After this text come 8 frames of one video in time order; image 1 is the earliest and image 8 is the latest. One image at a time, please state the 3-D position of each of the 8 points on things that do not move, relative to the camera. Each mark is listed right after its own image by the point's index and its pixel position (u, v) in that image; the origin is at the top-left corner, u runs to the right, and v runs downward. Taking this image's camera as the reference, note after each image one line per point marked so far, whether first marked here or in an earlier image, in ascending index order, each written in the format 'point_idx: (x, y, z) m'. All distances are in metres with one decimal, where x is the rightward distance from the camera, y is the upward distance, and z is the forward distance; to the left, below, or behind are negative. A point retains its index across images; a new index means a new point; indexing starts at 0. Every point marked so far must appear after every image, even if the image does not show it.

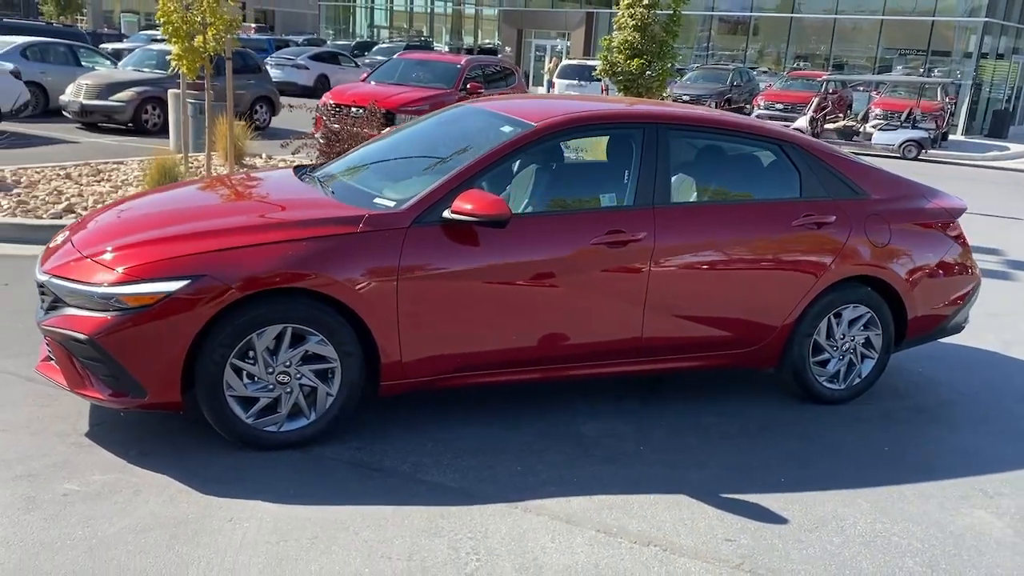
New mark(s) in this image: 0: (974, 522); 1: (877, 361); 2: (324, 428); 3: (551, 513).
0: (+2.1, -1.1, +3.9) m
1: (+2.3, -0.5, +5.3) m
2: (-0.9, -0.7, +4.2) m
3: (+0.2, -1.0, +3.7) m
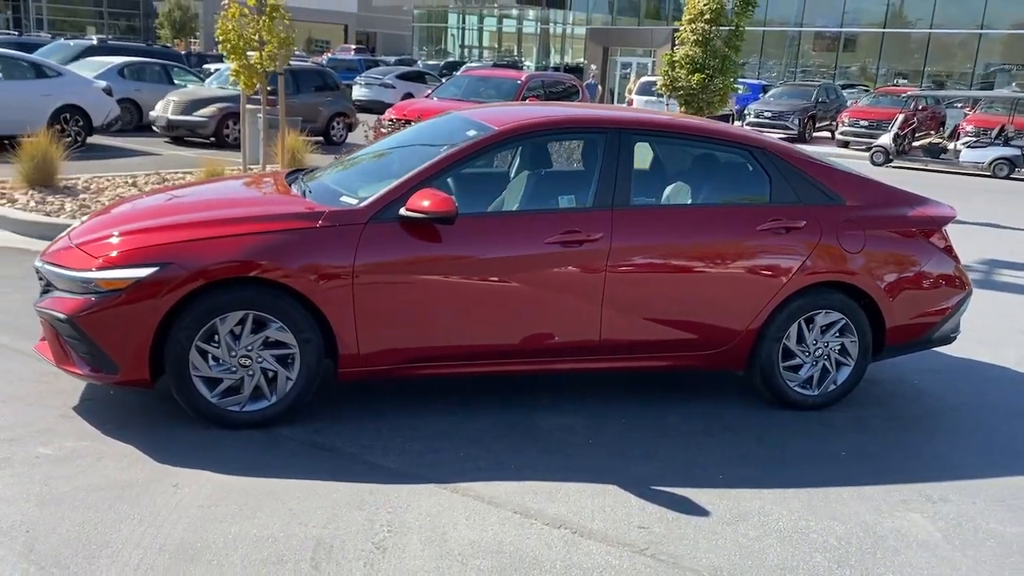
0: (+1.7, -1.1, +3.9) m
1: (+2.1, -0.5, +5.3) m
2: (-1.2, -0.6, +4.5) m
3: (-0.2, -0.9, +3.9) m
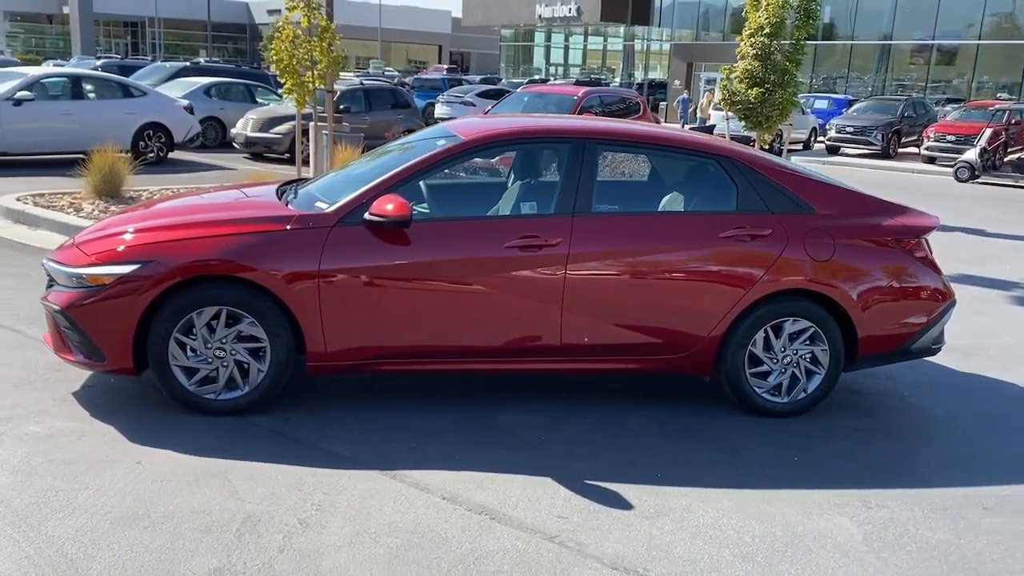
0: (+1.4, -1.1, +3.9) m
1: (+1.9, -0.6, +5.3) m
2: (-1.4, -0.6, +4.8) m
3: (-0.5, -0.9, +4.1) m
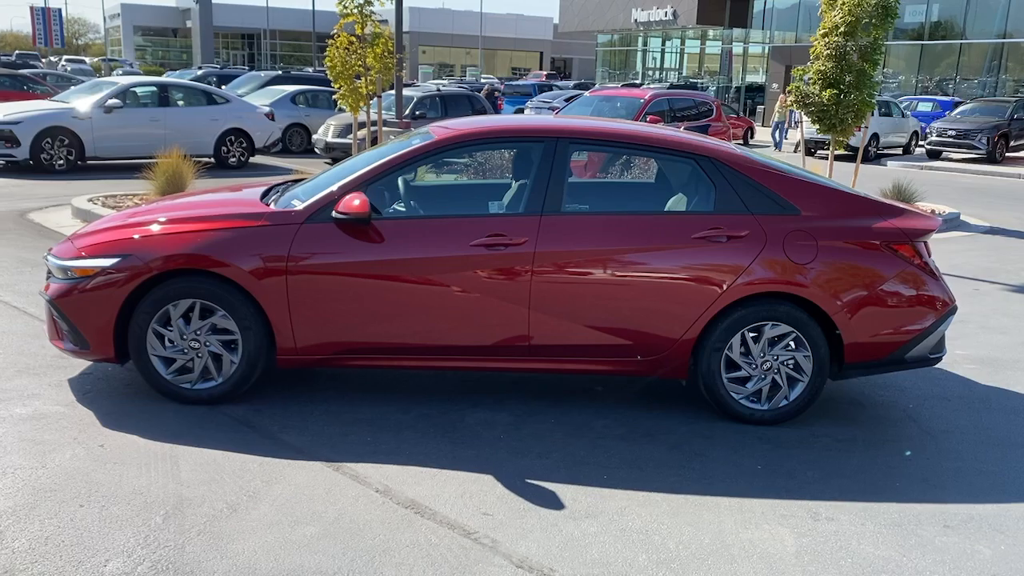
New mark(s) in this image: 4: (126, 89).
0: (+1.1, -1.1, +3.8) m
1: (+1.7, -0.6, +5.1) m
2: (-1.6, -0.6, +5.0) m
3: (-0.8, -0.9, +4.2) m
4: (-7.8, +4.1, +17.7) m
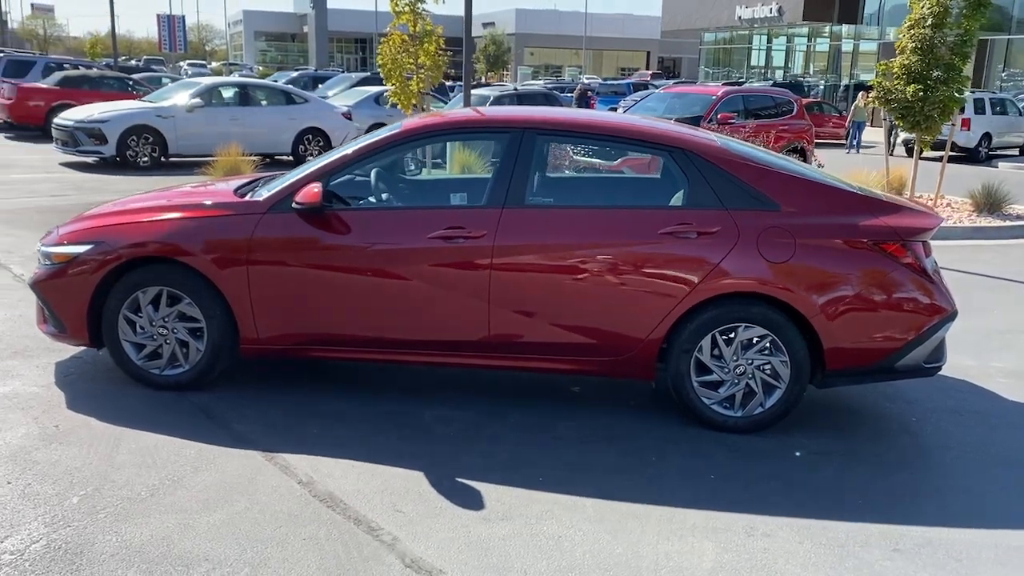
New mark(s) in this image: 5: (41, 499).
0: (+0.7, -1.1, +3.5) m
1: (+1.5, -0.6, +4.8) m
2: (-1.9, -0.5, +5.1) m
3: (-1.1, -0.8, +4.2) m
4: (-6.4, +4.3, +18.4) m
5: (-2.0, -0.9, +3.7) m
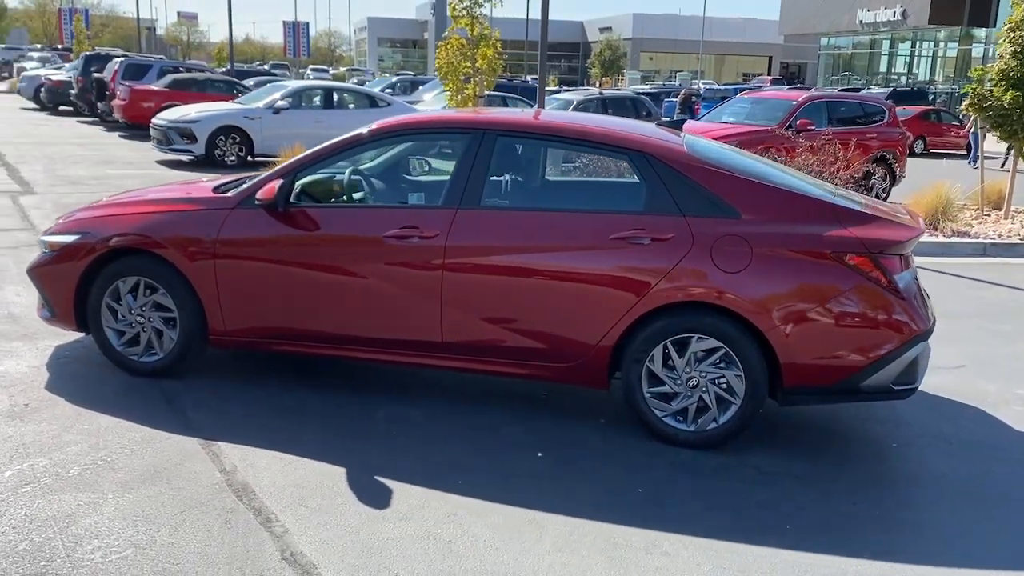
0: (+0.2, -1.1, +3.4) m
1: (+1.2, -0.6, +4.6) m
2: (-2.1, -0.5, +5.3) m
3: (-1.5, -0.8, +4.3) m
4: (-4.8, +4.4, +19.1) m
5: (-2.4, -0.8, +3.9) m
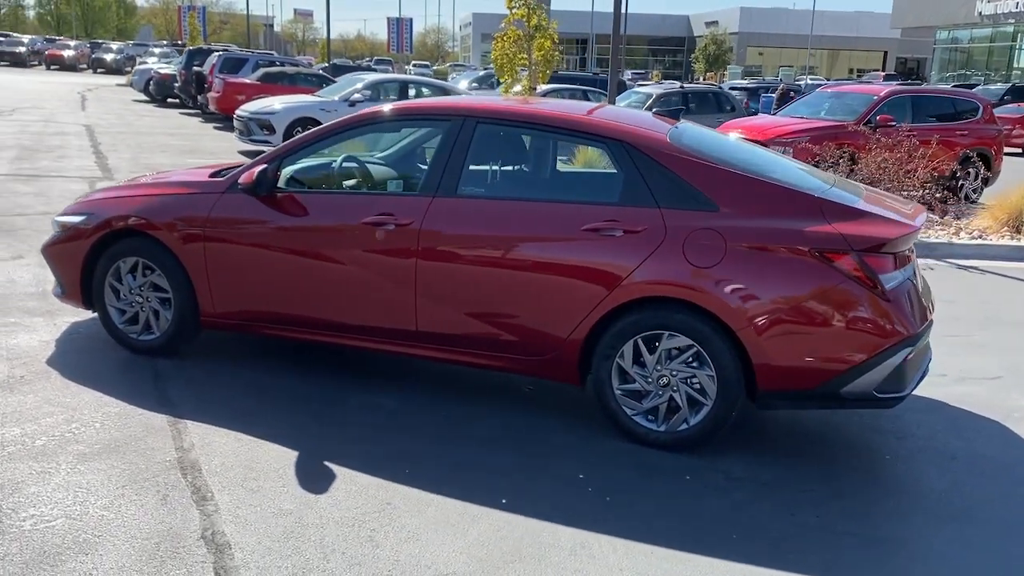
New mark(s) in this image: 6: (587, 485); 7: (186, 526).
0: (-0.1, -1.1, +3.4) m
1: (+1.0, -0.6, +4.4) m
2: (-2.2, -0.4, +5.4) m
3: (-1.7, -0.7, +4.4) m
4: (-3.2, +4.6, +19.5) m
5: (-2.7, -0.7, +4.1) m
6: (+0.4, -0.9, +4.1) m
7: (-1.3, -1.0, +3.5) m
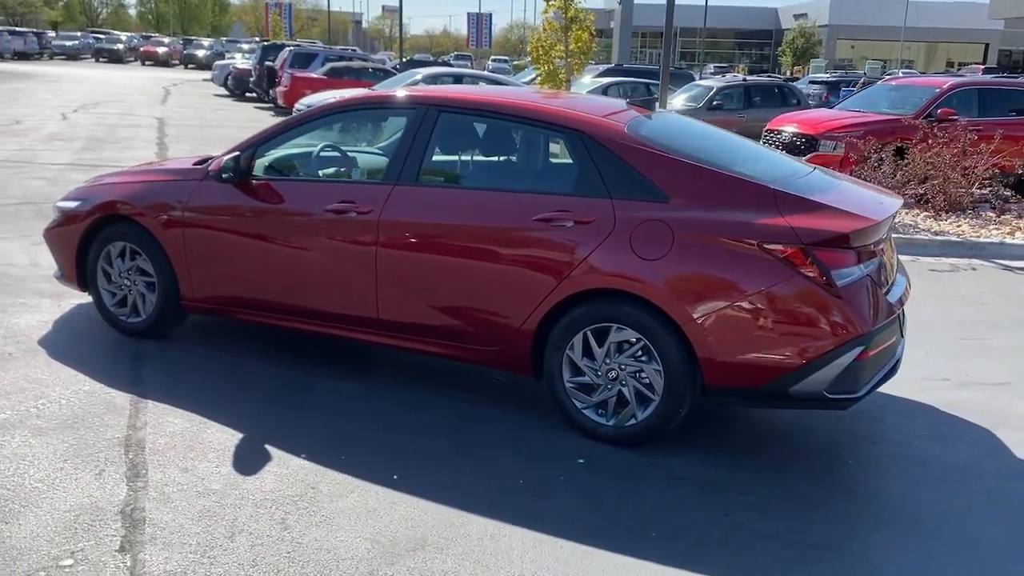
0: (-0.5, -1.0, +3.4) m
1: (+0.7, -0.6, +4.3) m
2: (-2.4, -0.3, +5.6) m
3: (-1.9, -0.6, +4.5) m
4: (-2.0, +4.8, +19.6) m
5: (-3.0, -0.6, +4.4) m
6: (+0.1, -0.9, +4.0) m
7: (-1.7, -0.9, +3.6) m
